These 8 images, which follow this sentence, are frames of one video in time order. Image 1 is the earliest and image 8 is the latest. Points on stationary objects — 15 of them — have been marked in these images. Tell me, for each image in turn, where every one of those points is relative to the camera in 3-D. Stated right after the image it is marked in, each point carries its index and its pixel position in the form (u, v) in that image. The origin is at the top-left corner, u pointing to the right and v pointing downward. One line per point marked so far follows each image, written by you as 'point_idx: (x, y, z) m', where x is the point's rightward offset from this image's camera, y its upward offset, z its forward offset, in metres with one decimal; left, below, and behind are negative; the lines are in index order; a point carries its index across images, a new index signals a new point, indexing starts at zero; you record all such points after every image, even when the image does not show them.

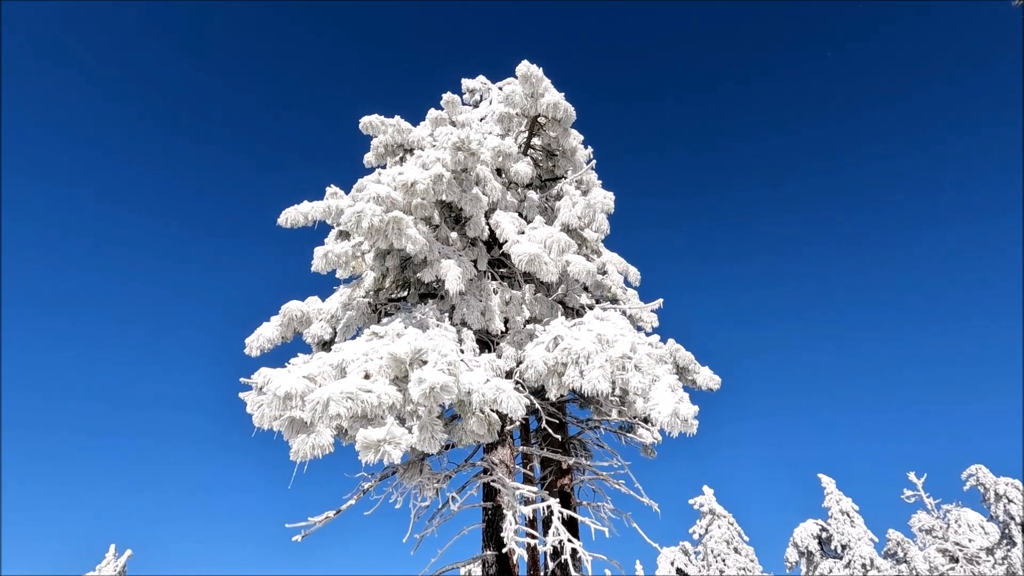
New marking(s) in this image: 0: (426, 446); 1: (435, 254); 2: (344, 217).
0: (-0.9, -1.6, +5.3) m
1: (-1.1, +0.5, +8.0) m
2: (-2.0, +0.8, +6.2) m
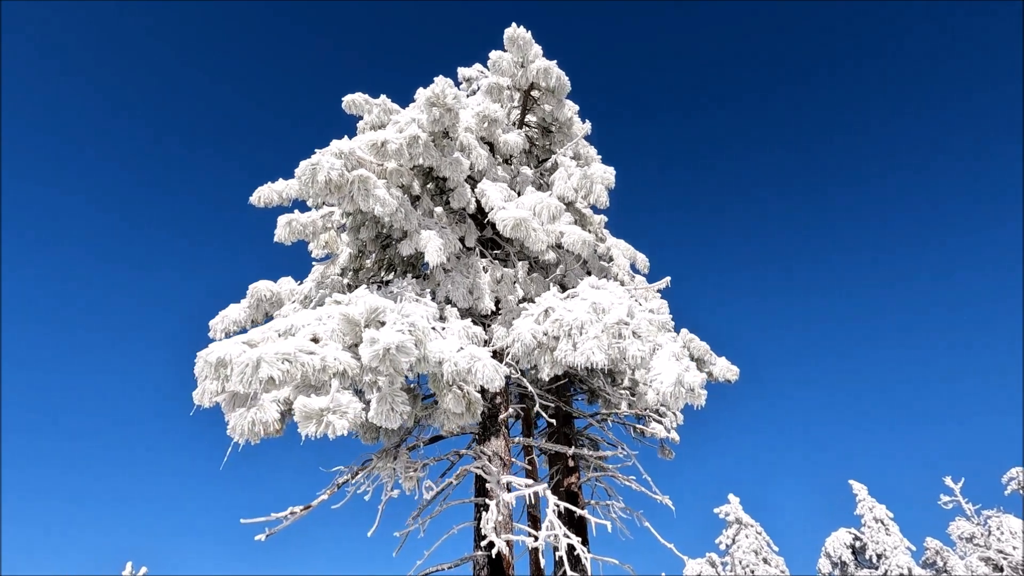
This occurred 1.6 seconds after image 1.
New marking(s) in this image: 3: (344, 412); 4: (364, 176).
0: (-1.1, -1.1, +4.5) m
1: (-1.3, +0.9, +7.3) m
2: (-2.2, +1.2, +5.5) m
3: (-1.3, -0.9, +4.1) m
4: (-1.7, +1.3, +6.0) m
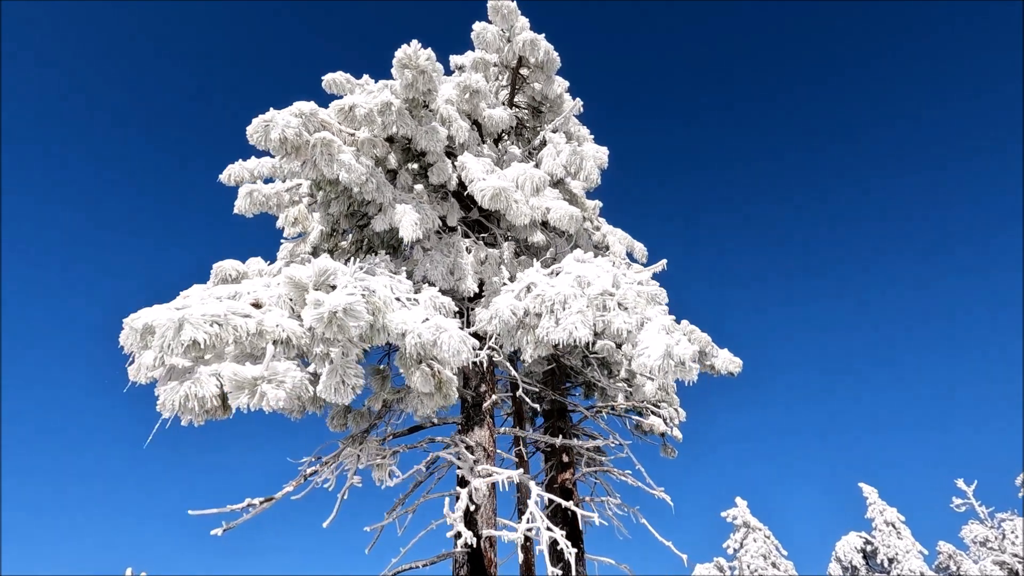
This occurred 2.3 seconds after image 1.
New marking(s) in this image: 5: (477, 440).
0: (-1.4, -0.8, +4.1) m
1: (-1.6, +1.2, +6.9) m
2: (-2.5, +1.5, +5.1) m
3: (-1.6, -0.6, +3.6) m
4: (-1.9, +1.6, +5.6) m
5: (-0.5, -2.2, +7.6) m
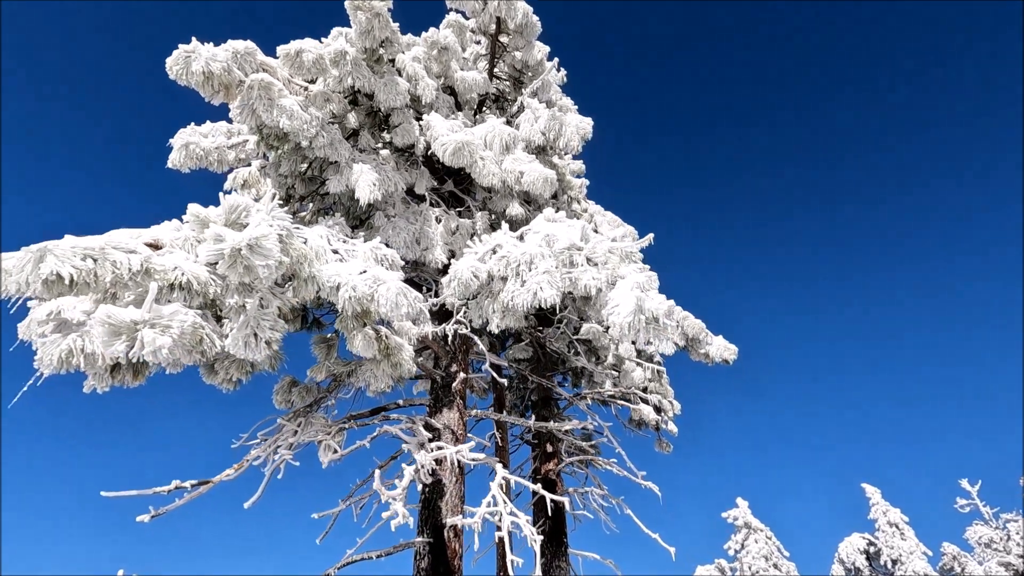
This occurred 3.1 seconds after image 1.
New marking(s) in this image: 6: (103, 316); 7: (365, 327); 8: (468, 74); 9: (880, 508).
0: (-1.8, -0.4, +3.5) m
1: (-2.0, +1.6, +6.3) m
2: (-2.9, +1.9, +4.5) m
3: (-2.0, -0.2, +3.0) m
4: (-2.3, +2.0, +5.0) m
5: (-0.9, -1.8, +7.0) m
6: (-2.3, -0.2, +3.0) m
7: (-1.3, -0.3, +4.6) m
8: (-0.7, +3.3, +8.2) m
9: (+12.7, -7.6, +18.4) m
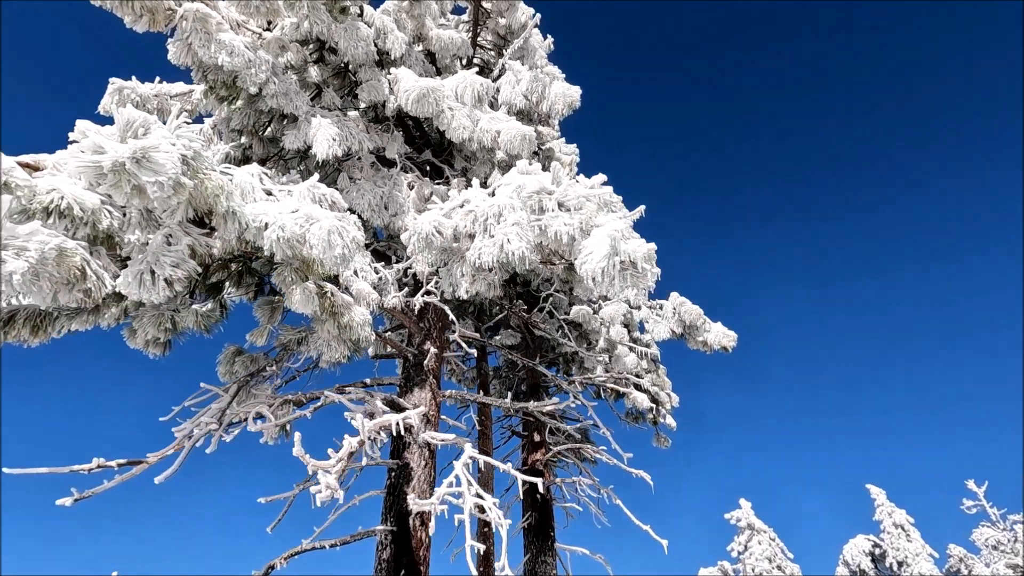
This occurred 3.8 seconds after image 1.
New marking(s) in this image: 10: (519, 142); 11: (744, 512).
0: (-2.0, 0.0, +2.9) m
1: (-2.3, +2.0, +5.8) m
2: (-3.2, +2.3, +4.0) m
3: (-2.3, +0.2, +2.5) m
4: (-2.6, +2.4, +4.5) m
5: (-1.1, -1.4, +6.4) m
6: (-2.6, +0.2, +2.5) m
7: (-1.6, +0.1, +4.0) m
8: (-1.0, +3.6, +7.6) m
9: (+12.5, -7.2, +17.8) m
10: (+0.1, +1.7, +6.2) m
11: (+8.6, -8.3, +20.0) m
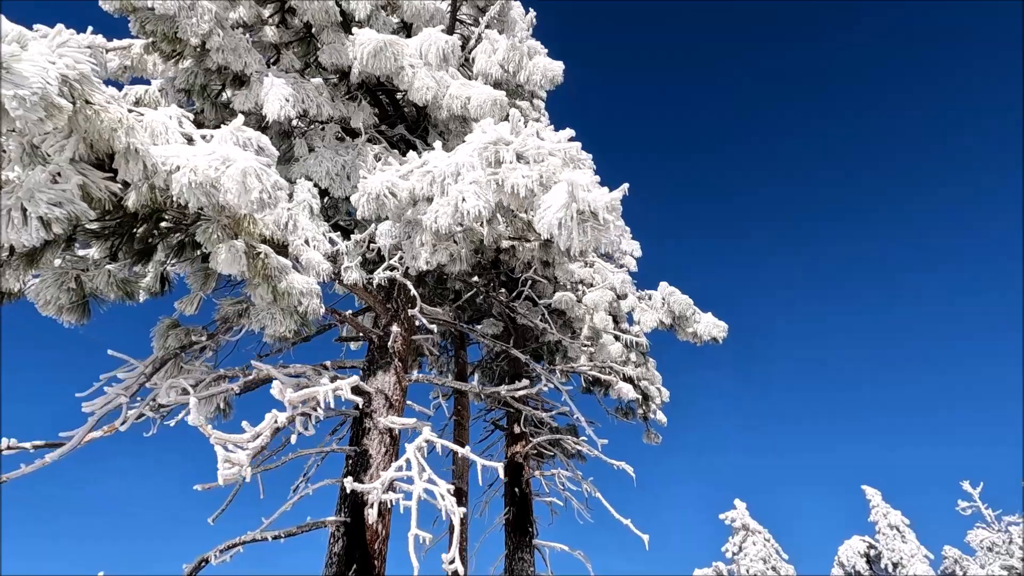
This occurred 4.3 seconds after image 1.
0: (-2.4, +0.3, +2.5) m
1: (-2.6, +2.2, +5.3) m
2: (-3.5, +2.6, +3.6) m
3: (-2.6, +0.5, +2.0) m
4: (-2.9, +2.6, +4.1) m
5: (-1.5, -1.1, +6.0) m
6: (-2.9, +0.5, +2.1) m
7: (-1.9, +0.3, +3.6) m
8: (-1.3, +3.9, +7.2) m
9: (+12.1, -7.0, +17.4) m
10: (-0.2, +1.9, +5.8) m
11: (+8.1, -8.1, +19.6) m
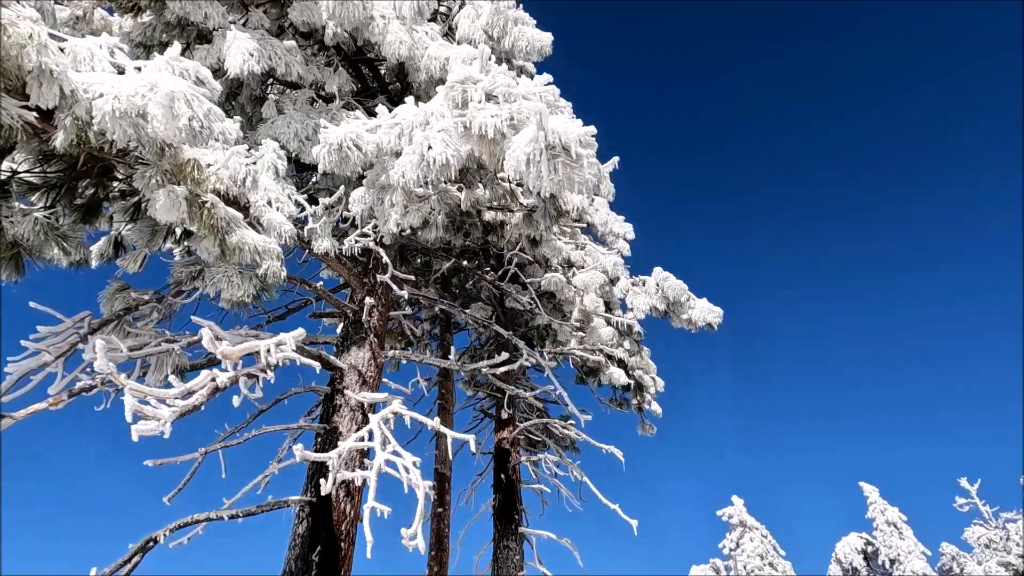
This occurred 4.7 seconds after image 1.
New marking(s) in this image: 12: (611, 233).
0: (-2.6, +0.6, +2.2) m
1: (-2.8, +2.5, +5.0) m
2: (-3.7, +2.9, +3.2) m
3: (-2.8, +0.8, +1.7) m
4: (-3.1, +2.9, +3.7) m
5: (-1.7, -0.8, +5.7) m
6: (-3.1, +0.8, +1.7) m
7: (-2.1, +0.6, +3.3) m
8: (-1.5, +4.2, +6.9) m
9: (+11.9, -6.7, +17.2) m
10: (-0.4, +2.3, +5.5) m
11: (+7.9, -7.7, +19.4) m
12: (+2.0, +1.1, +10.7) m
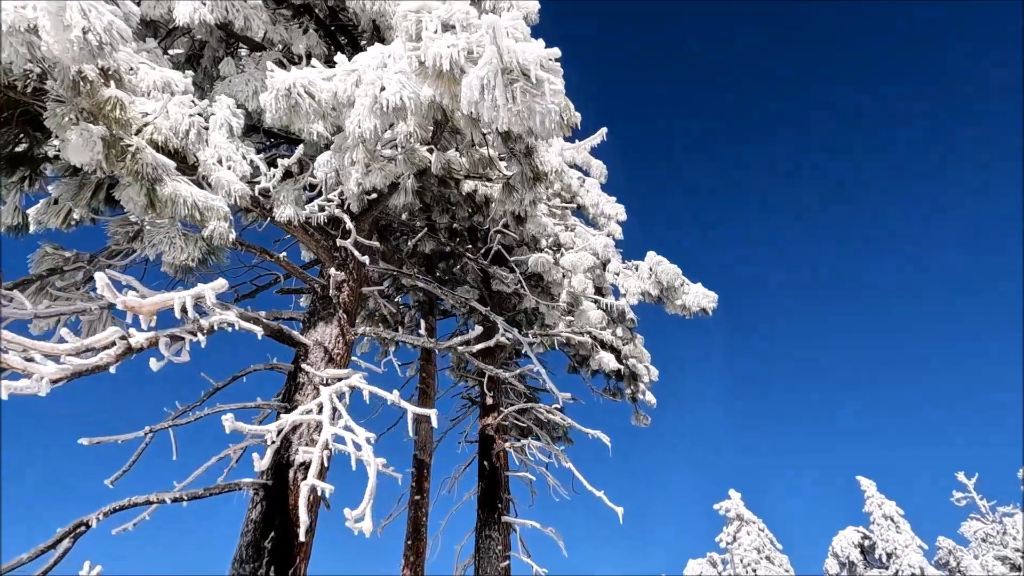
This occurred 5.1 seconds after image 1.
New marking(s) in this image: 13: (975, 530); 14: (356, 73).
0: (-2.8, +0.8, +1.8) m
1: (-3.0, +2.8, +4.6) m
2: (-3.9, +3.2, +2.8) m
3: (-3.0, +1.0, +1.4) m
4: (-3.4, +3.2, +3.3) m
5: (-1.9, -0.5, +5.4) m
6: (-3.3, +1.1, +1.4) m
7: (-2.3, +0.9, +2.9) m
8: (-1.7, +4.5, +6.5) m
9: (+11.6, -6.3, +16.9) m
10: (-0.7, +2.5, +5.1) m
11: (+7.6, -7.3, +19.1) m
12: (+1.7, +1.4, +10.3) m
13: (+15.3, -7.9, +17.5) m
14: (-1.1, +1.5, +3.7) m
